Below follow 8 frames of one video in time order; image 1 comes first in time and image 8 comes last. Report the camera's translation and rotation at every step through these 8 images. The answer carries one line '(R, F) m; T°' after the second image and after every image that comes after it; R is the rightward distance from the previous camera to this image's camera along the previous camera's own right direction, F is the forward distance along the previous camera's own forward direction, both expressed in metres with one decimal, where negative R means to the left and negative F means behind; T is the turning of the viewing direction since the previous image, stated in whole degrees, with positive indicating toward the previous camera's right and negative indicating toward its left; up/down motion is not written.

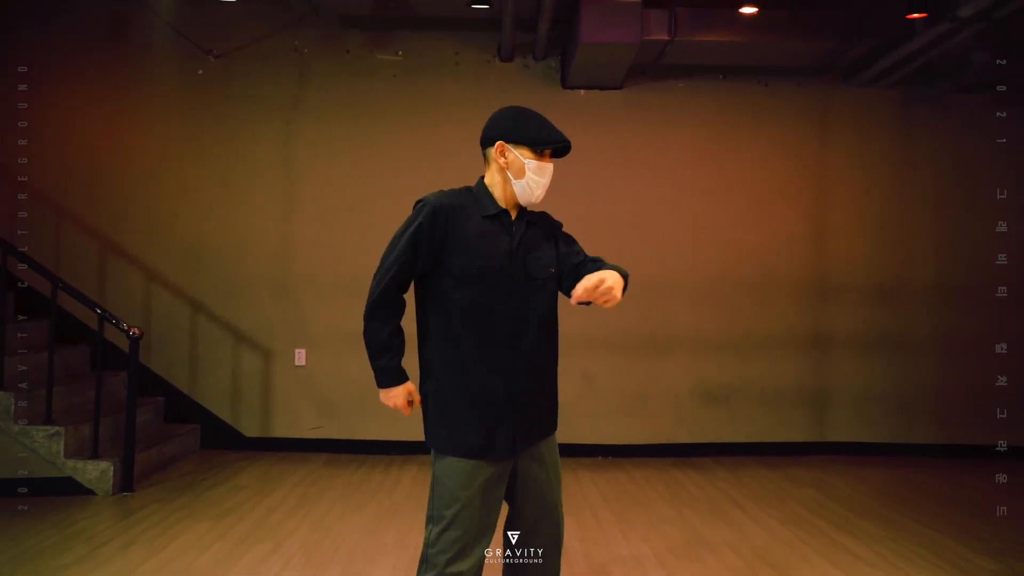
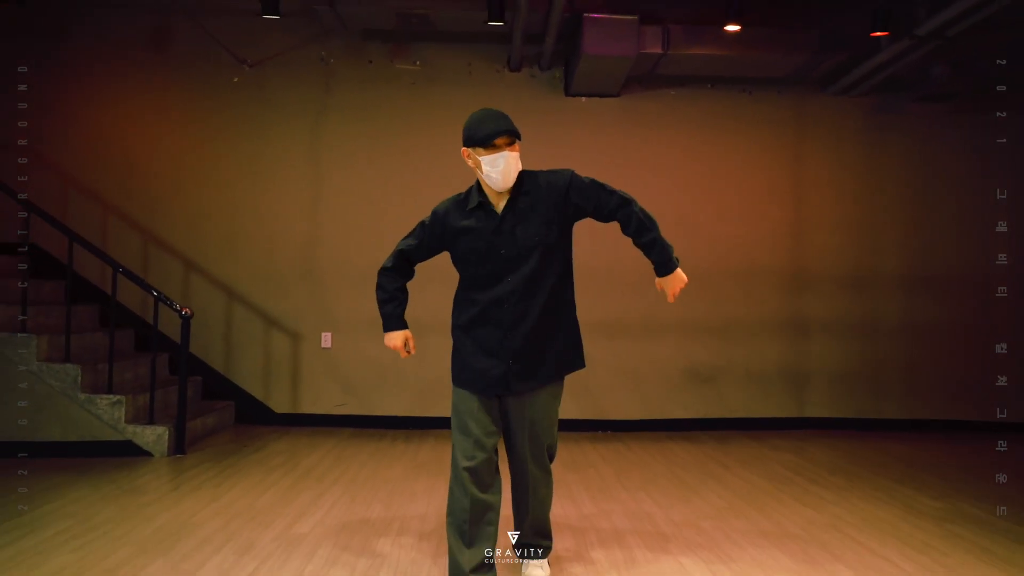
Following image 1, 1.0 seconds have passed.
(-0.1, -0.4) m; +1°
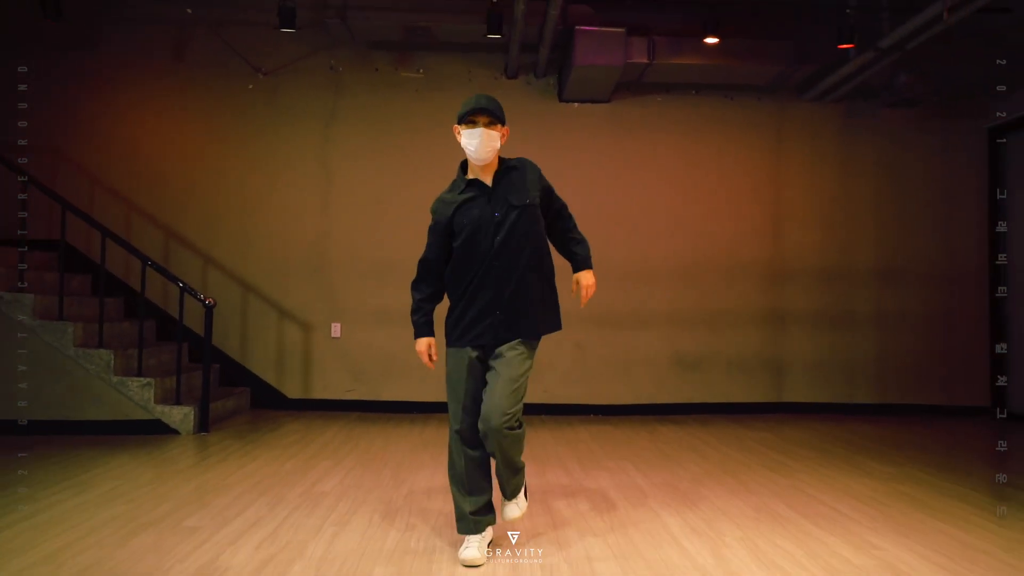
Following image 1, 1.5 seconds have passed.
(0.0, -0.3) m; 0°
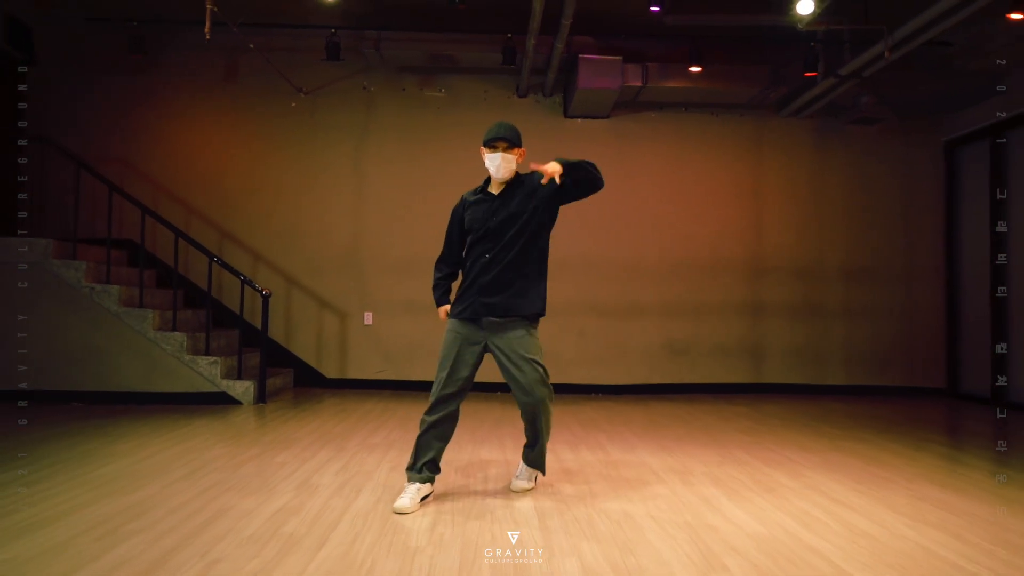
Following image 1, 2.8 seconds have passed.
(-0.1, -0.7) m; 0°
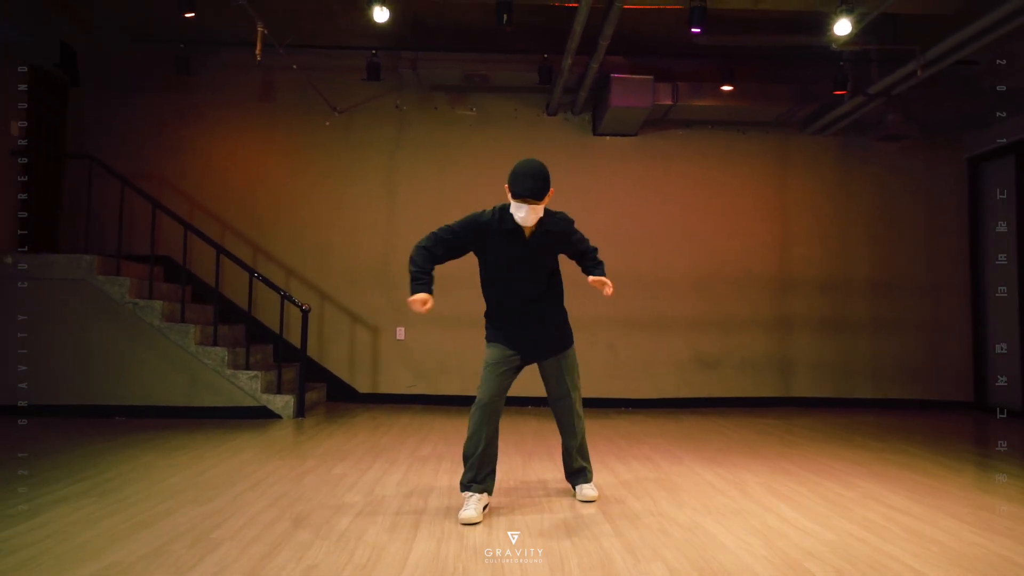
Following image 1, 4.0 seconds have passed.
(-0.3, -0.1) m; 0°
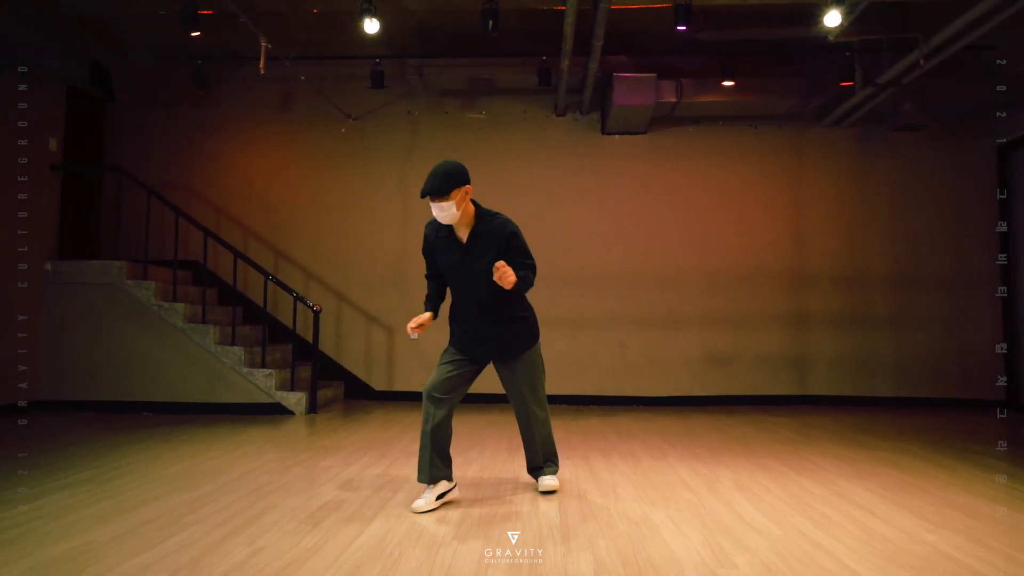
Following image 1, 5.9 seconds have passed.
(+0.4, -0.1) m; -5°
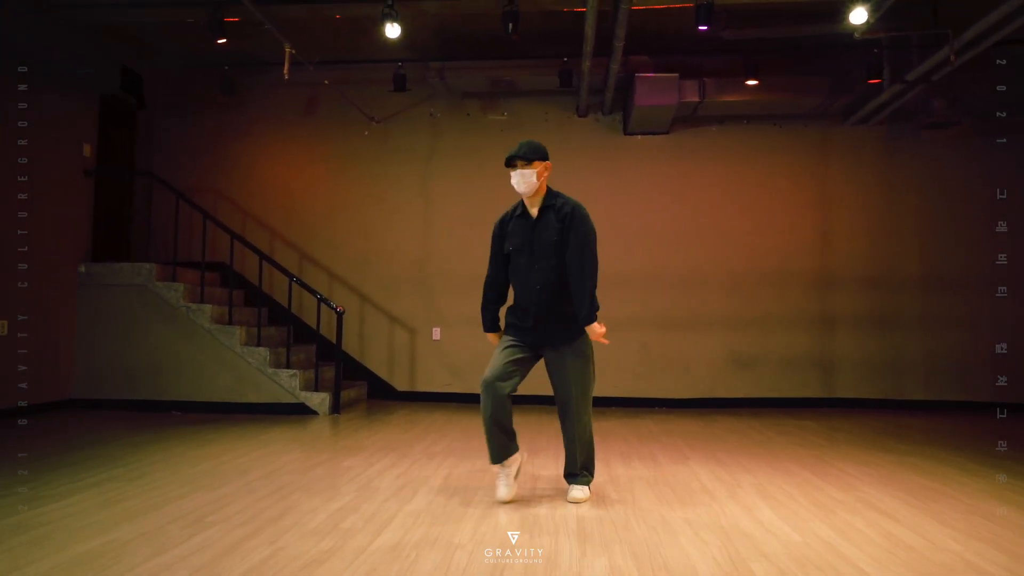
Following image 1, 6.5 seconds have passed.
(0.0, 0.0) m; -2°
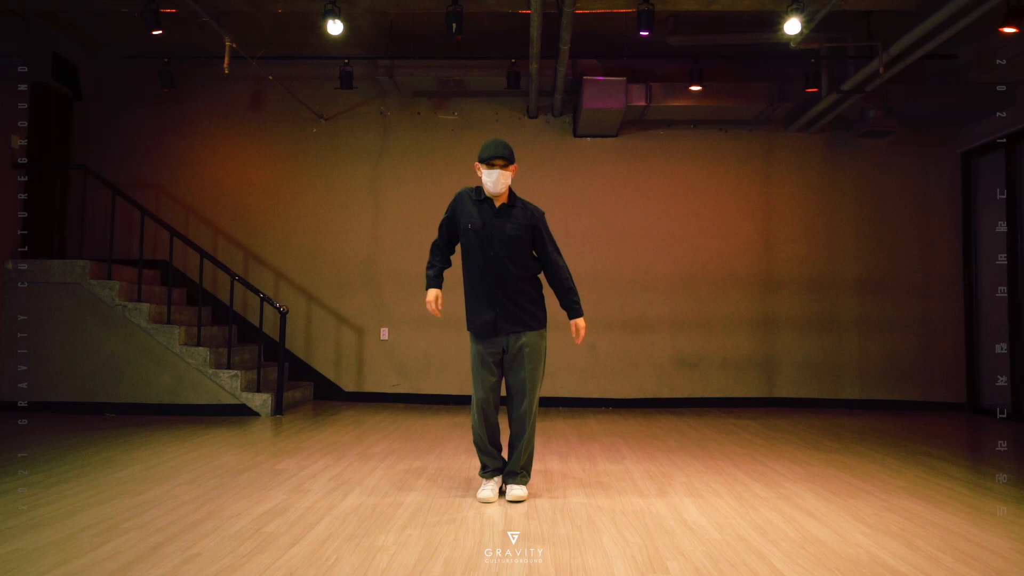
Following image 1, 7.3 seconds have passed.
(+0.1, 0.0) m; +3°
